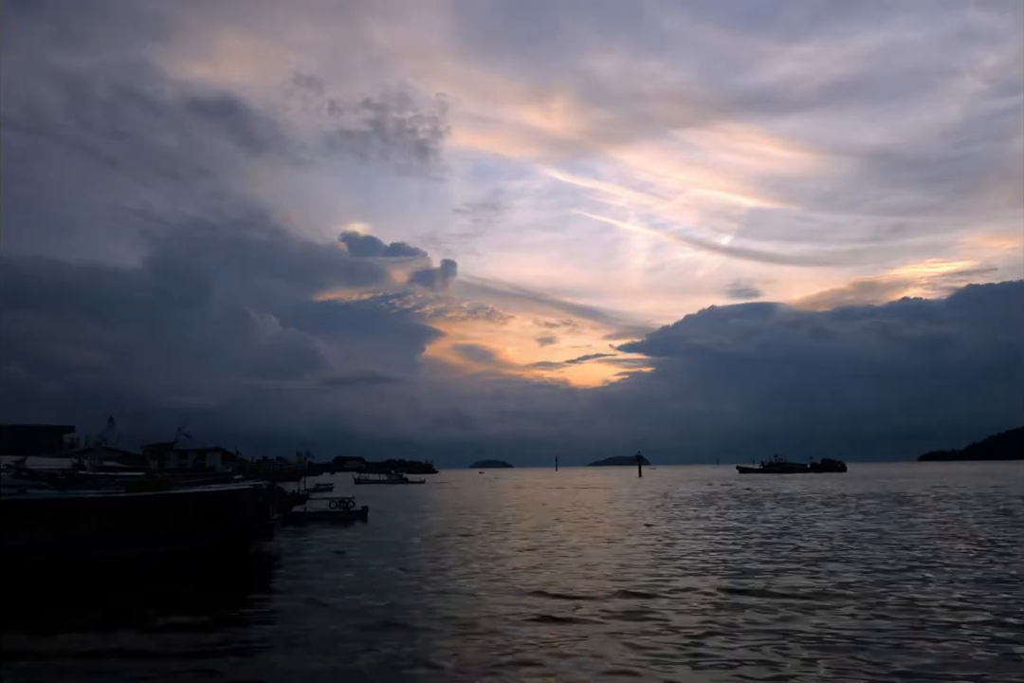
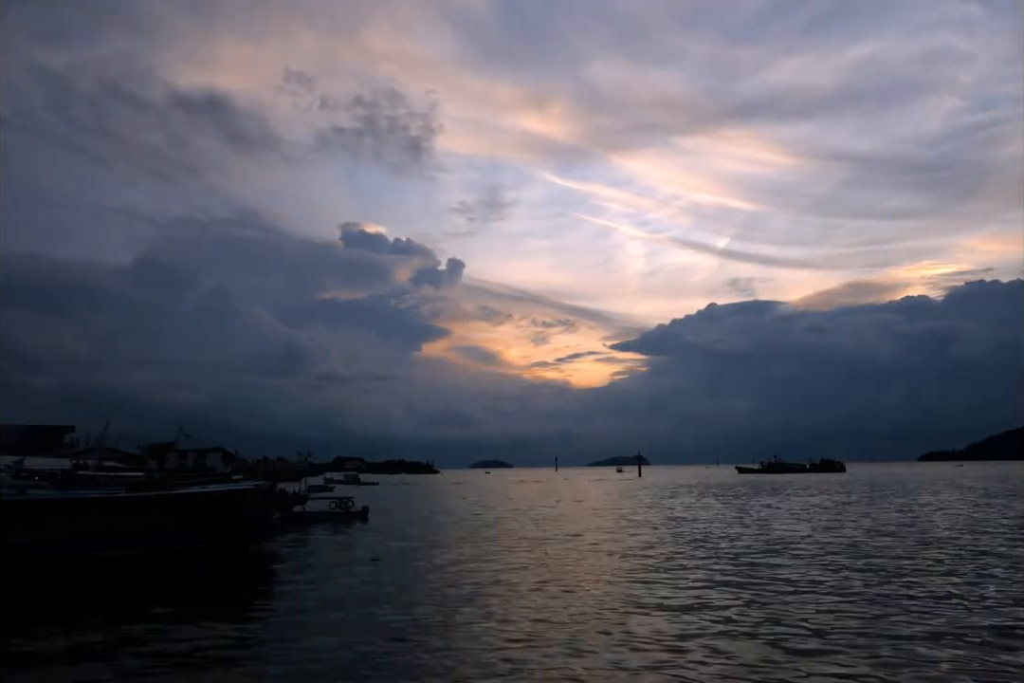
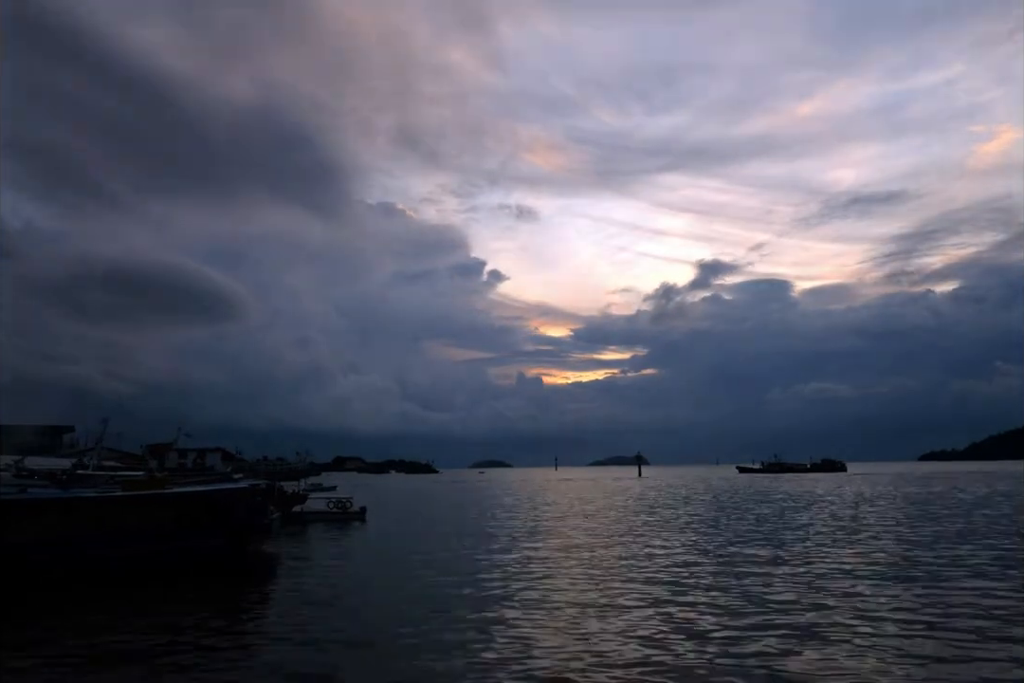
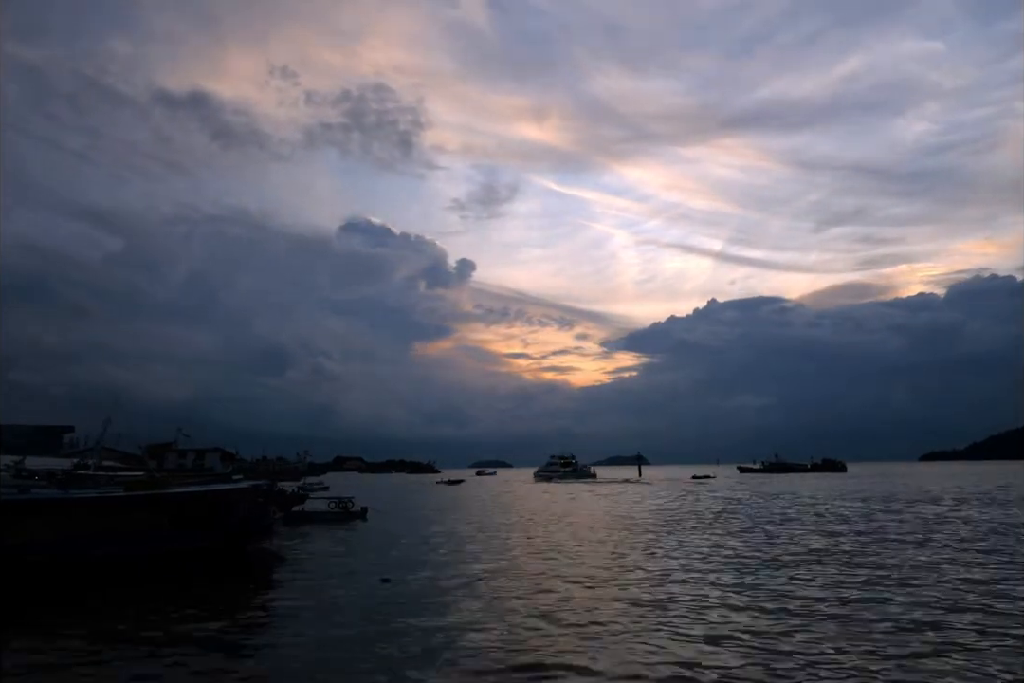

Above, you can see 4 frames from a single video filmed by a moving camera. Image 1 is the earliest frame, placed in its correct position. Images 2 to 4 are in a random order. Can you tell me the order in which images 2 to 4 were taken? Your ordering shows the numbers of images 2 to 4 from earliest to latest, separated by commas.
2, 4, 3
